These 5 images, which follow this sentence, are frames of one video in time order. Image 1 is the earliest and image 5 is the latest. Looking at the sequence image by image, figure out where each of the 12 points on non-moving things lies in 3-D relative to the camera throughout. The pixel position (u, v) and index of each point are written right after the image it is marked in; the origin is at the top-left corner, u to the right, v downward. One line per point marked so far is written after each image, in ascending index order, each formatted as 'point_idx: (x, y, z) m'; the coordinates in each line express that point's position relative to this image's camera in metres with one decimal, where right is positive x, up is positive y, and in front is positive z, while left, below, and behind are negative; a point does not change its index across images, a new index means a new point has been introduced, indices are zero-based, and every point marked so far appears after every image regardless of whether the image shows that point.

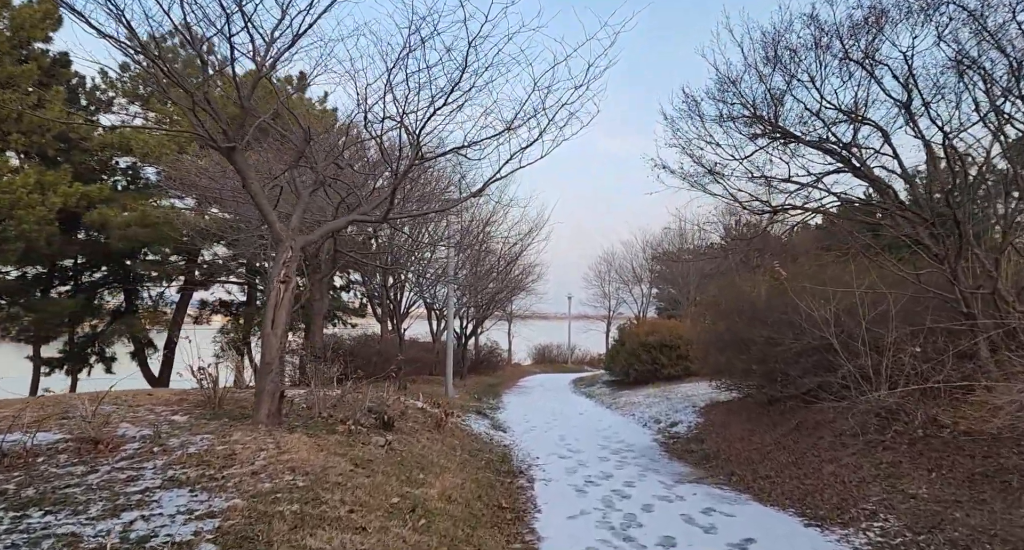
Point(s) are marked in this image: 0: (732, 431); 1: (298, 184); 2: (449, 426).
0: (+3.0, -2.1, +9.8) m
1: (-2.1, +0.9, +7.2) m
2: (-0.8, -1.9, +9.3) m
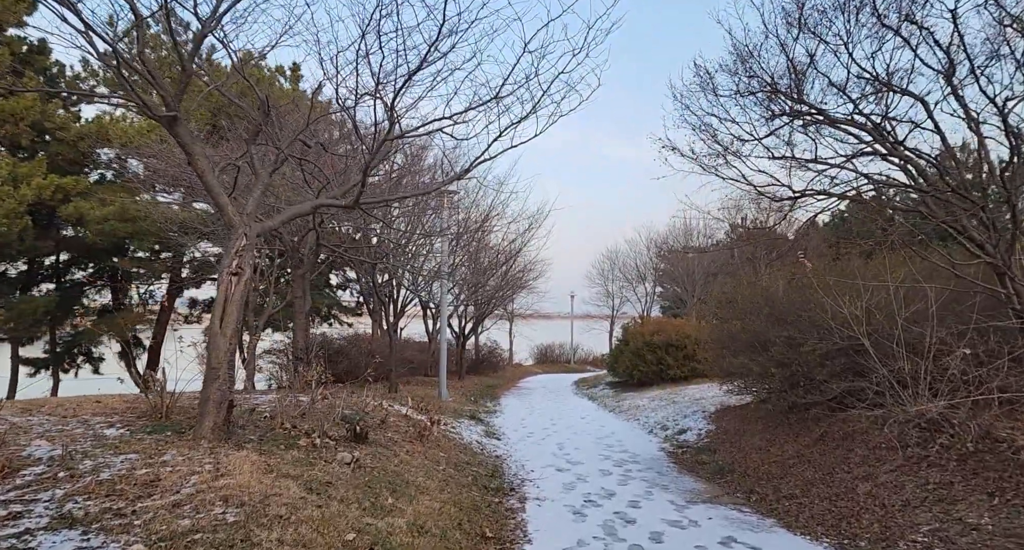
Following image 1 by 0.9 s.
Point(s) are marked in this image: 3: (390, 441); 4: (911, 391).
0: (+2.9, -2.0, +8.9) m
1: (-2.2, +1.0, +6.3) m
2: (-0.9, -1.9, +8.4) m
3: (-1.2, -1.7, +7.2) m
4: (+3.9, -1.1, +7.0) m
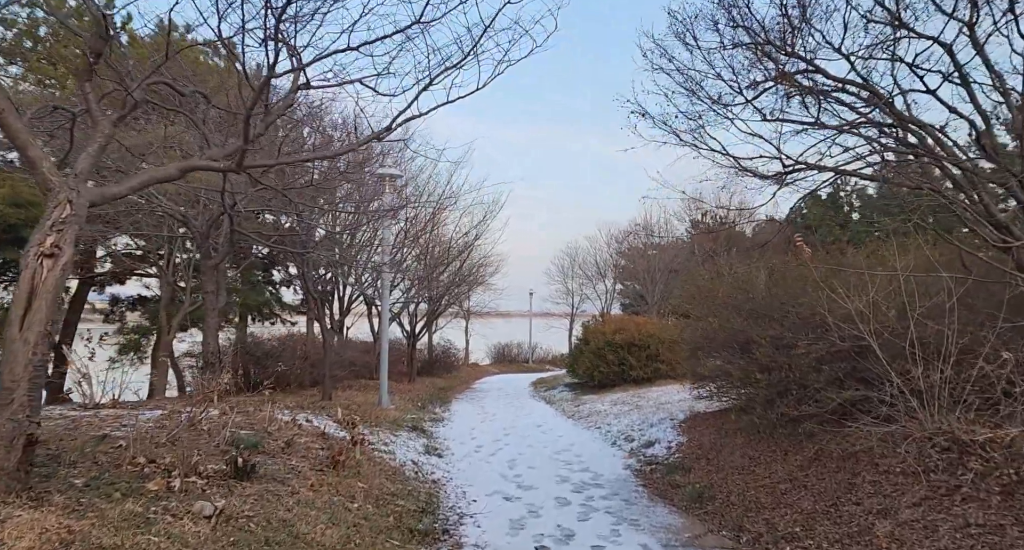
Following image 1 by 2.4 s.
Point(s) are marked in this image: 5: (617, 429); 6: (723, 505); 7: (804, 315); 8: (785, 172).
0: (+2.3, -1.9, +7.6) m
1: (-2.7, +1.1, +4.7) m
2: (-1.5, -1.8, +6.9) m
3: (-1.7, -1.6, +5.7) m
4: (+3.3, -1.0, +5.7) m
5: (+1.7, -2.5, +11.8) m
6: (+1.9, -2.1, +6.4) m
7: (+2.9, -0.4, +7.2) m
8: (+2.6, +1.0, +6.8) m
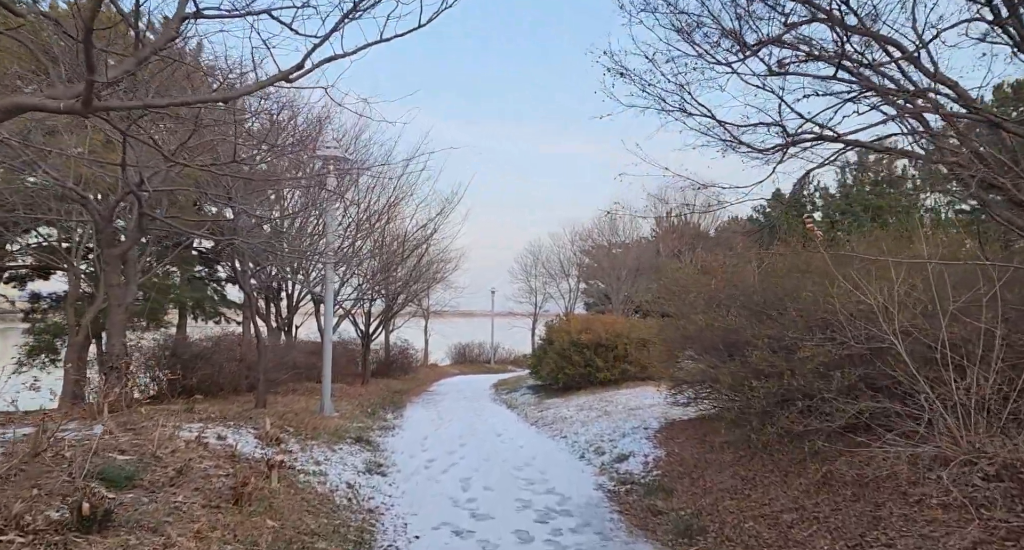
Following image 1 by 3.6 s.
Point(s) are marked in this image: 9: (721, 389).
0: (+1.9, -1.8, +6.5) m
1: (-3.0, +1.2, +3.4) m
2: (-1.9, -1.7, +5.6) m
3: (-2.1, -1.4, +4.4) m
4: (+3.0, -0.9, +4.7) m
5: (+1.1, -2.4, +10.6) m
6: (+1.5, -2.0, +5.3) m
7: (+2.5, -0.3, +6.1) m
8: (+2.2, +1.1, +5.7) m
9: (+2.1, -1.1, +7.2) m
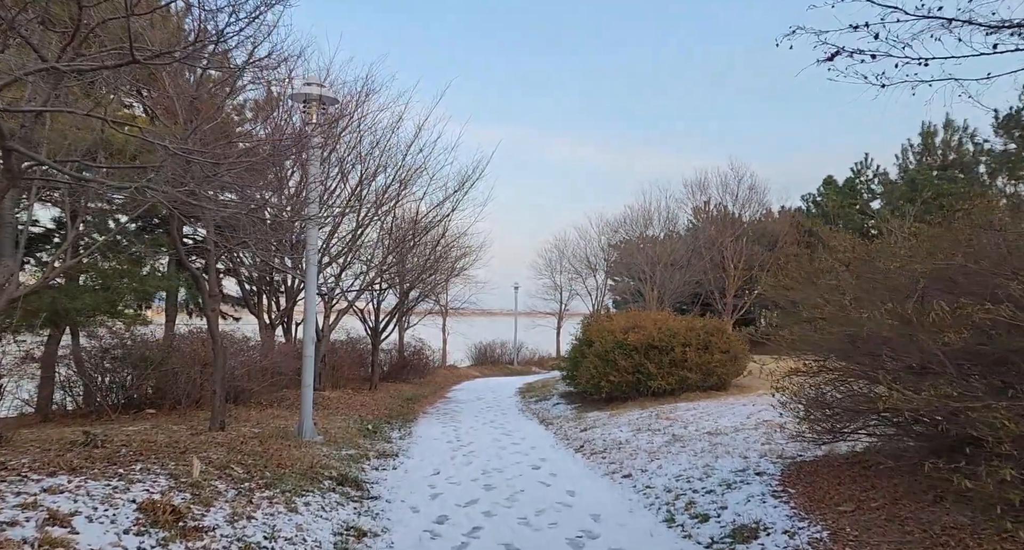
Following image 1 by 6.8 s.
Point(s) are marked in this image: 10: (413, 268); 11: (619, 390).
0: (+2.2, -1.6, +3.2) m
1: (-2.7, +1.5, +0.3) m
2: (-1.5, -1.4, +2.4) m
3: (-1.8, -1.2, +1.2) m
4: (+3.3, -0.7, +1.4) m
5: (+1.6, -2.2, +7.4) m
6: (+1.9, -1.7, +2.1) m
7: (+2.9, -0.1, +2.8) m
8: (+2.6, +1.3, +2.5) m
9: (+2.5, -0.9, +4.0) m
10: (-2.5, +0.2, +18.0) m
11: (+2.2, -2.4, +14.8) m
